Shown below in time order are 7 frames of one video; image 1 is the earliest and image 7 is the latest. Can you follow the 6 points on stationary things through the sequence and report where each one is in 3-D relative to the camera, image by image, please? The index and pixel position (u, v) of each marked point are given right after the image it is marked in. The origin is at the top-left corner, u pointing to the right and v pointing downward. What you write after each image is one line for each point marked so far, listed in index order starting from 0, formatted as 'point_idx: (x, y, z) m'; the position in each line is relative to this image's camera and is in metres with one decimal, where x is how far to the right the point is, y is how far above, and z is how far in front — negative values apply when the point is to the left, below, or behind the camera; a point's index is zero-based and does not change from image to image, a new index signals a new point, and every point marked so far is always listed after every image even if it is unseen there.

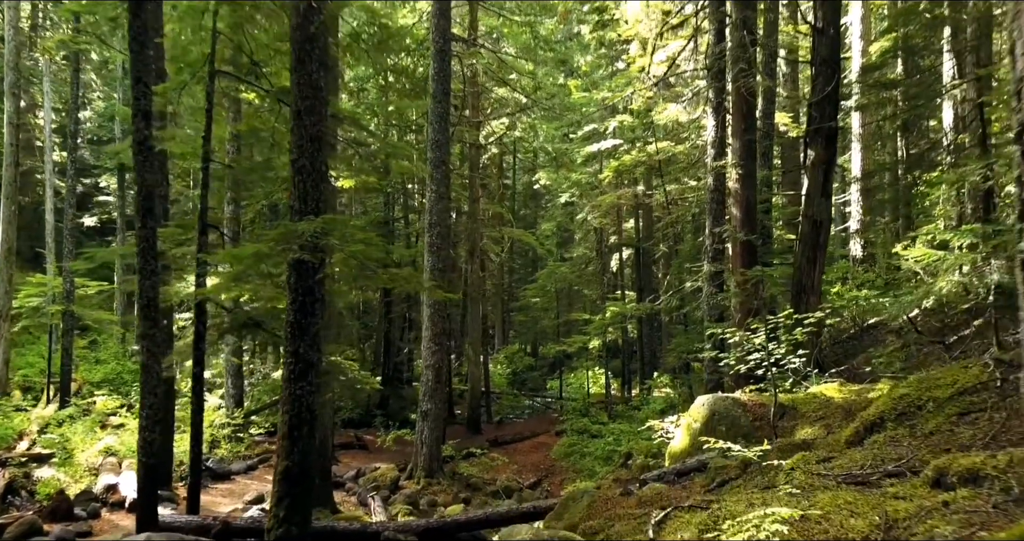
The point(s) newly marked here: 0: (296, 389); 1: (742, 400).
0: (-2.0, -1.1, +5.6) m
1: (+2.7, -1.5, +7.1) m
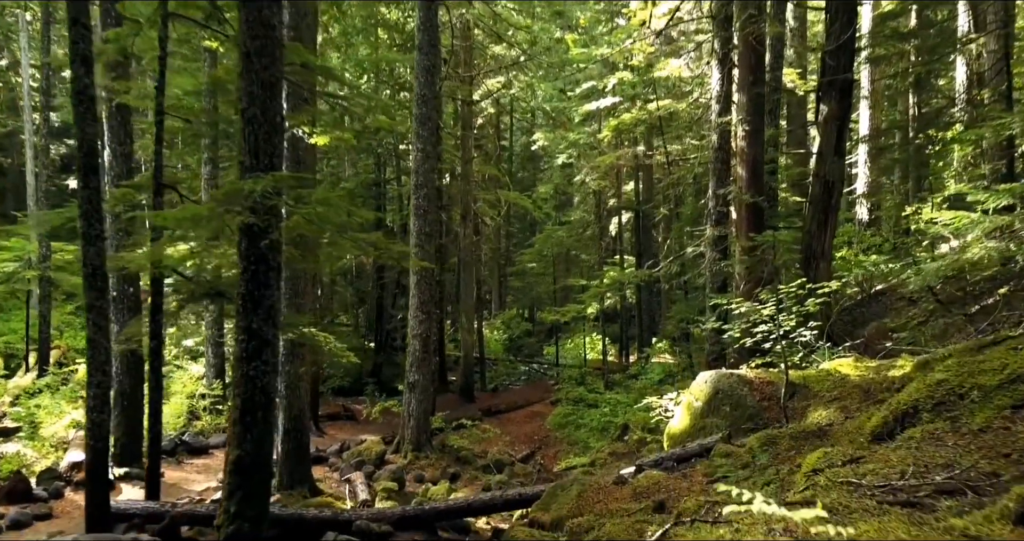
0: (-2.2, -0.8, +4.9) m
1: (+2.6, -1.2, +6.5) m
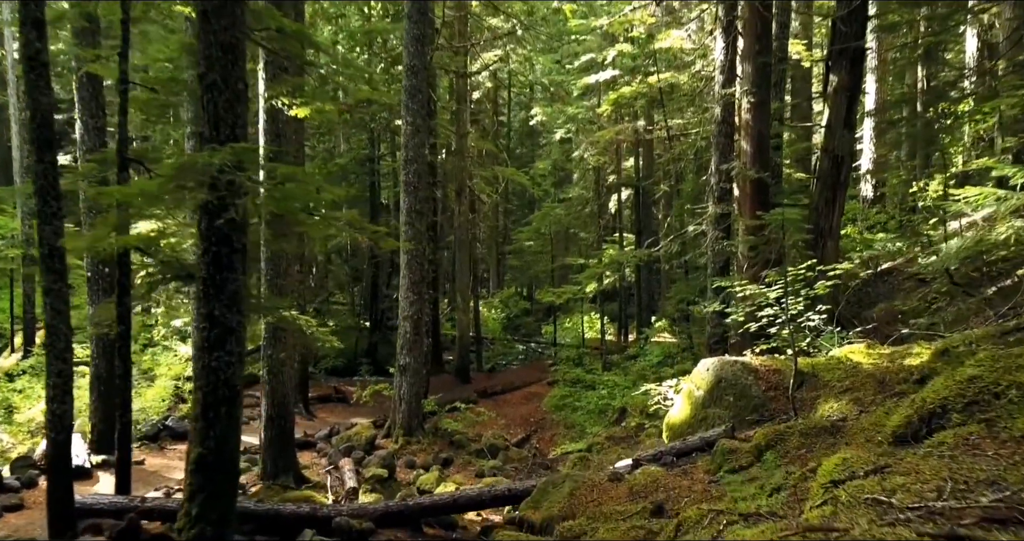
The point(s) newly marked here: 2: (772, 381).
0: (-2.3, -0.7, +4.5) m
1: (+2.5, -1.0, +6.1) m
2: (+2.5, -1.1, +5.9) m
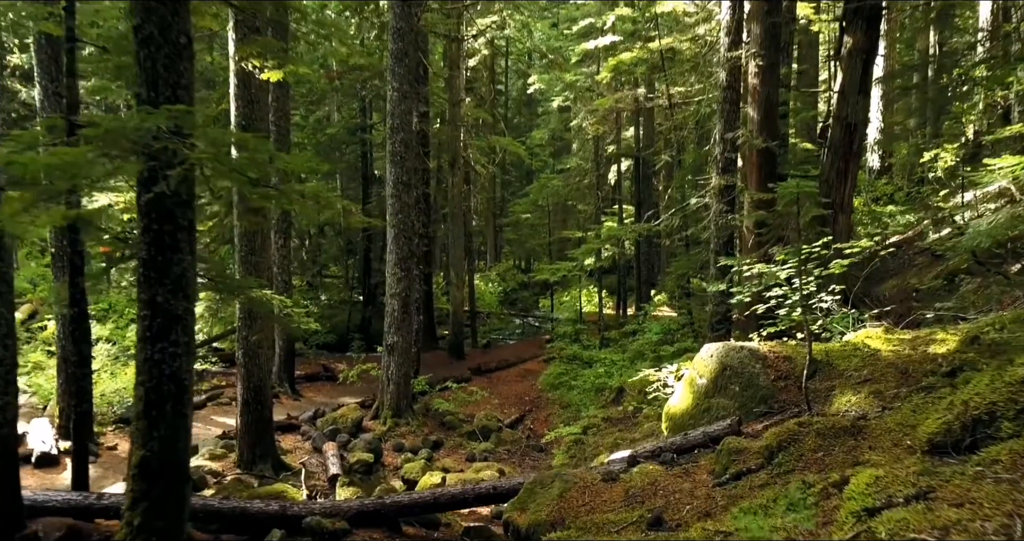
0: (-2.4, -0.5, +4.0) m
1: (+2.3, -0.8, +5.6) m
2: (+2.4, -0.9, +5.4) m
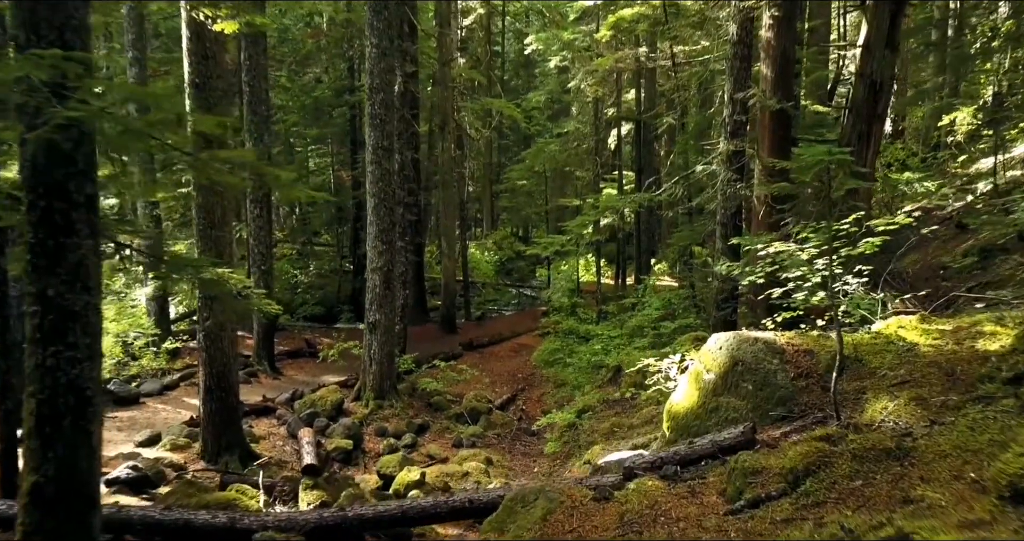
0: (-2.5, -0.5, +3.3) m
1: (+2.2, -0.6, +4.9) m
2: (+2.3, -0.7, +4.7) m
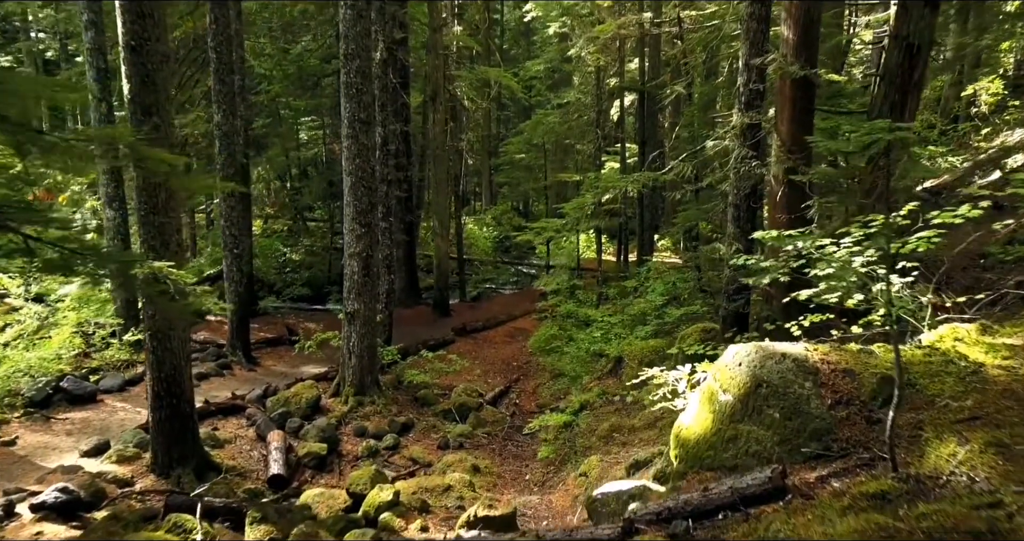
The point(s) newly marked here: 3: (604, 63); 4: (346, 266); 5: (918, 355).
0: (-2.7, -0.6, +2.5) m
1: (+2.0, -0.6, +4.1) m
2: (+2.1, -0.8, +3.9) m
3: (+2.6, +6.0, +17.1) m
4: (-2.6, +0.1, +9.4) m
5: (+2.7, -0.6, +4.0) m
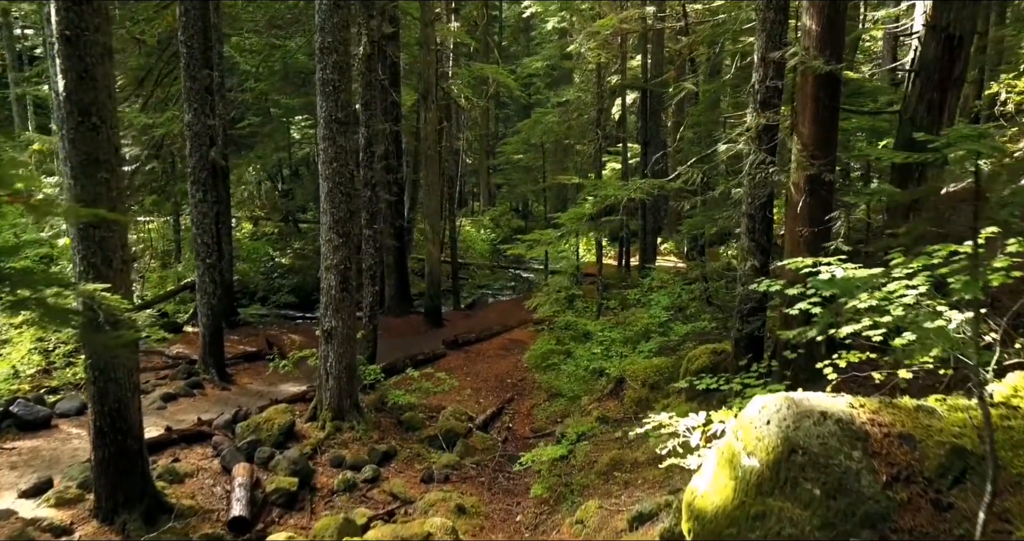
0: (-2.8, -0.8, +1.7) m
1: (+1.9, -0.8, +3.3) m
2: (+2.0, -1.0, +3.1) m
3: (+2.5, +5.8, +16.3) m
4: (-2.7, -0.1, +8.6) m
5: (+2.5, -0.8, +3.2) m
